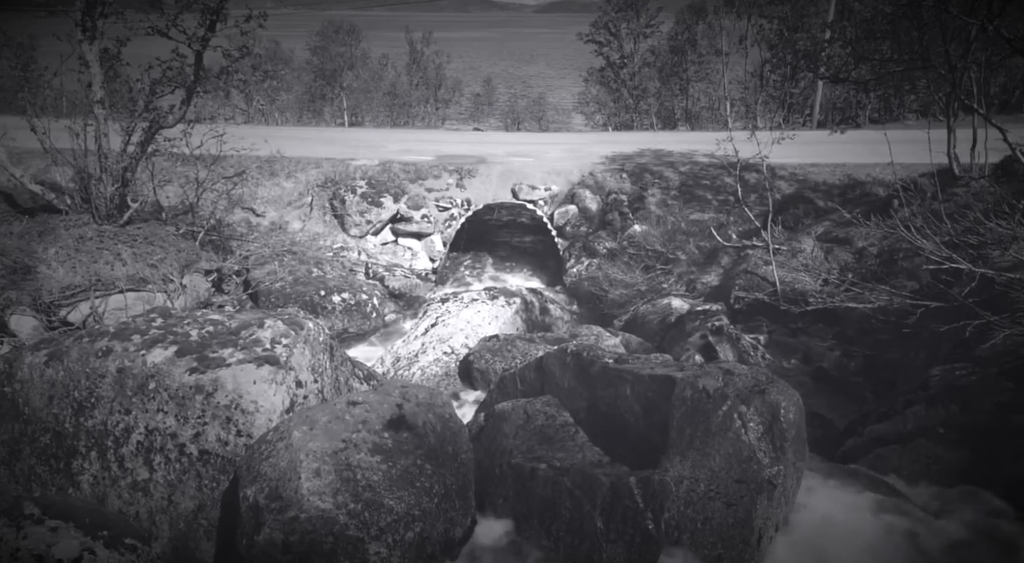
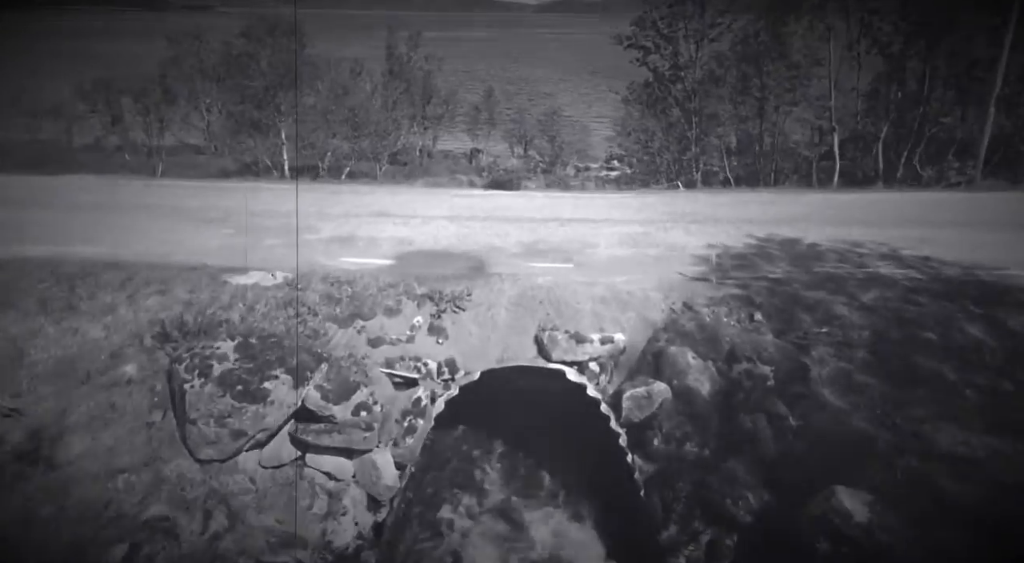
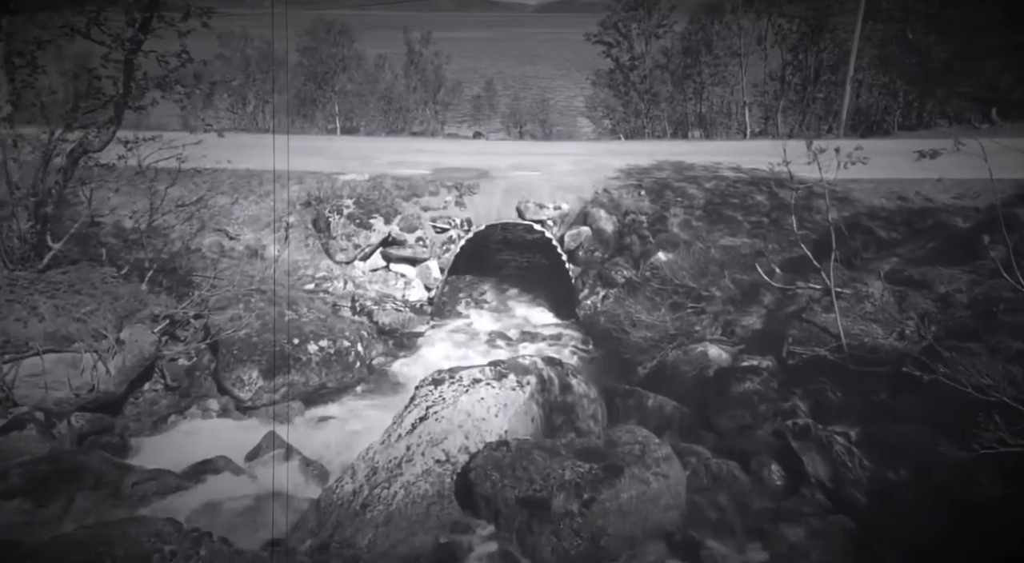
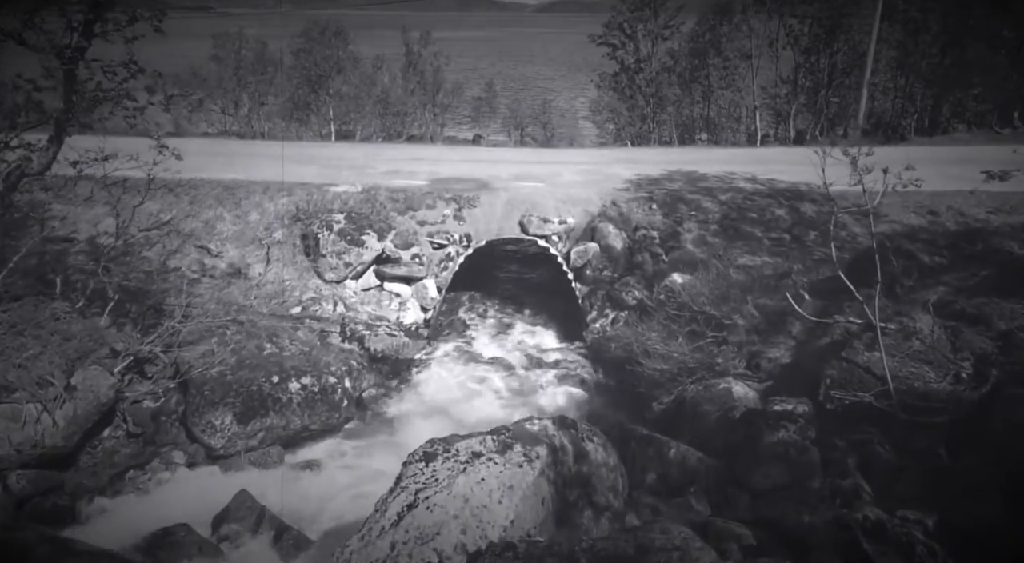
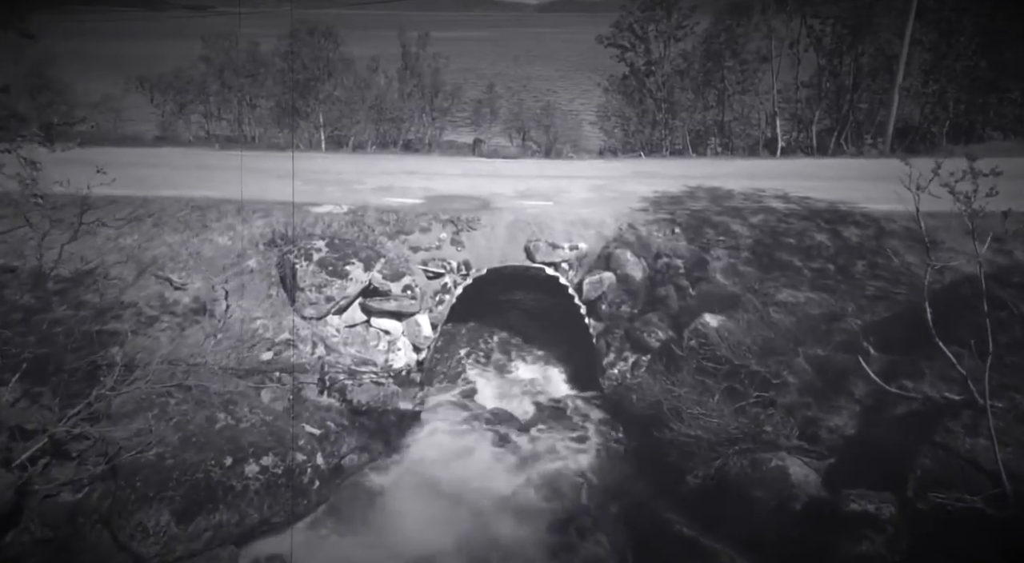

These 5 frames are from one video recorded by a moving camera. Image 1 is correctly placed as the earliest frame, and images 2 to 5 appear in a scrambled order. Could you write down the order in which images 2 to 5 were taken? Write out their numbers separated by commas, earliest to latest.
3, 4, 5, 2
